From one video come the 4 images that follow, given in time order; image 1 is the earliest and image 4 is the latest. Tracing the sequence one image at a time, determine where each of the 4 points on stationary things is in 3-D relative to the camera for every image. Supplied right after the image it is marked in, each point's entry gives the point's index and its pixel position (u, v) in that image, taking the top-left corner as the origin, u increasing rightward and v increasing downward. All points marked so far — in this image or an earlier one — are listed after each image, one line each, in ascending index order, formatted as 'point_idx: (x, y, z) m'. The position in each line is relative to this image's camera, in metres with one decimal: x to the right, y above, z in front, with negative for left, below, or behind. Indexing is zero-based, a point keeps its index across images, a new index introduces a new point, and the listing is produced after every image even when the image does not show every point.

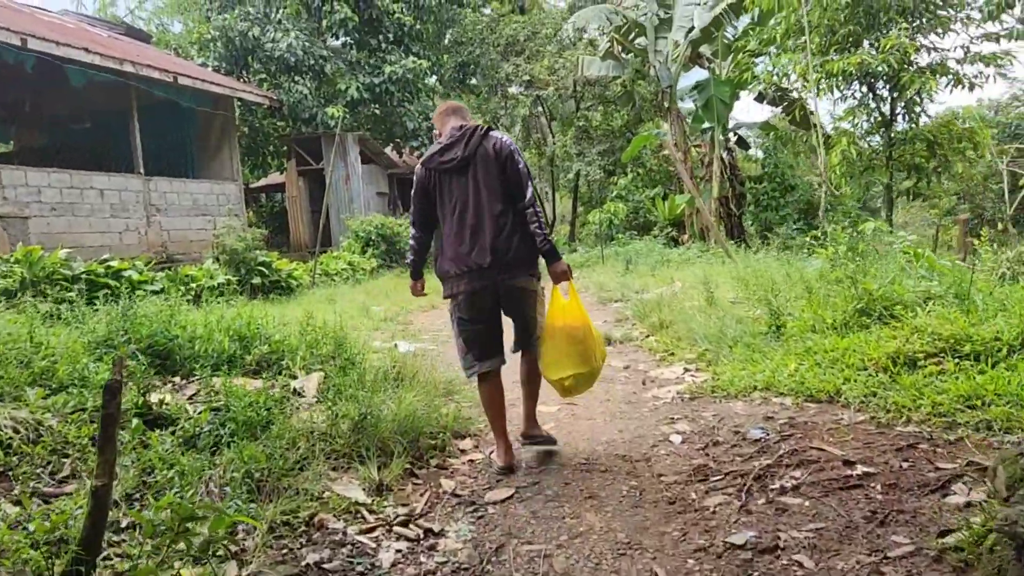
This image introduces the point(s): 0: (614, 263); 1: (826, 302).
0: (+1.4, +0.3, +11.9) m
1: (+1.6, -0.1, +4.4) m
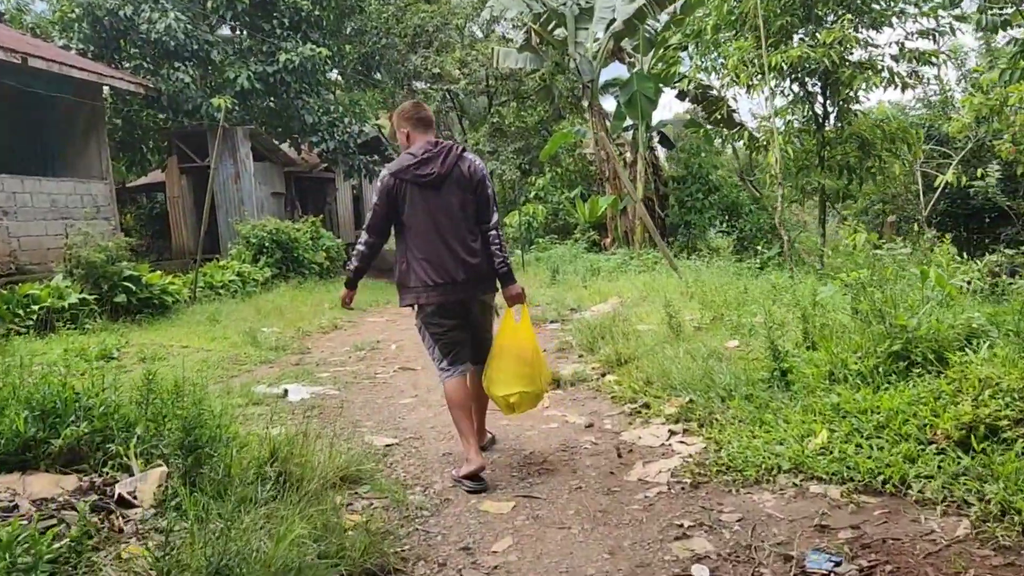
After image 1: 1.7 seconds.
0: (+0.3, +0.2, +10.9) m
1: (+1.3, -0.2, +3.4) m
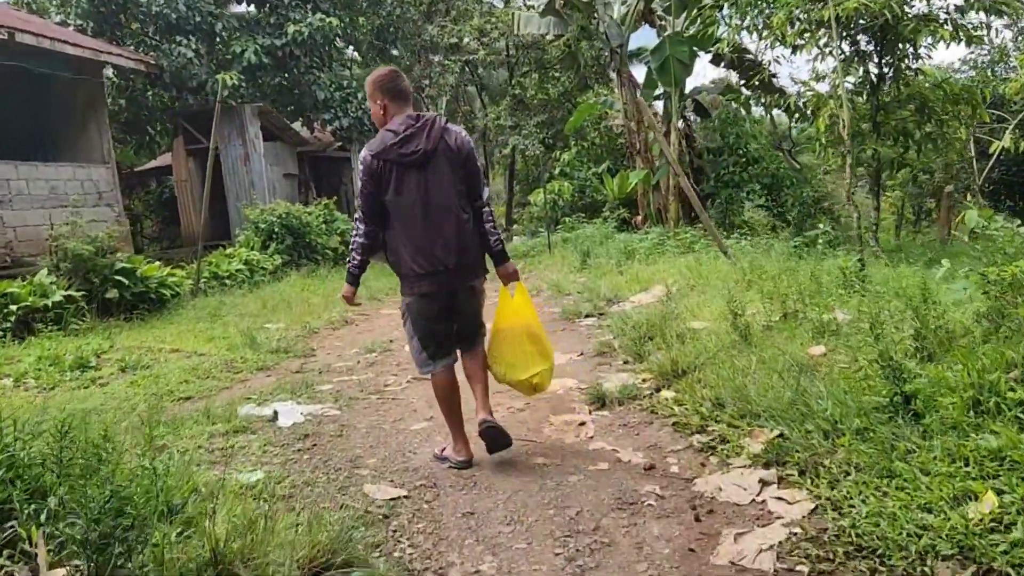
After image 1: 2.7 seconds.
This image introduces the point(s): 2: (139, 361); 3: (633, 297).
0: (+0.6, +0.4, +10.2) m
1: (+1.5, -0.2, +2.7) m
2: (-2.2, -0.4, +5.0) m
3: (+0.9, -0.1, +6.2) m
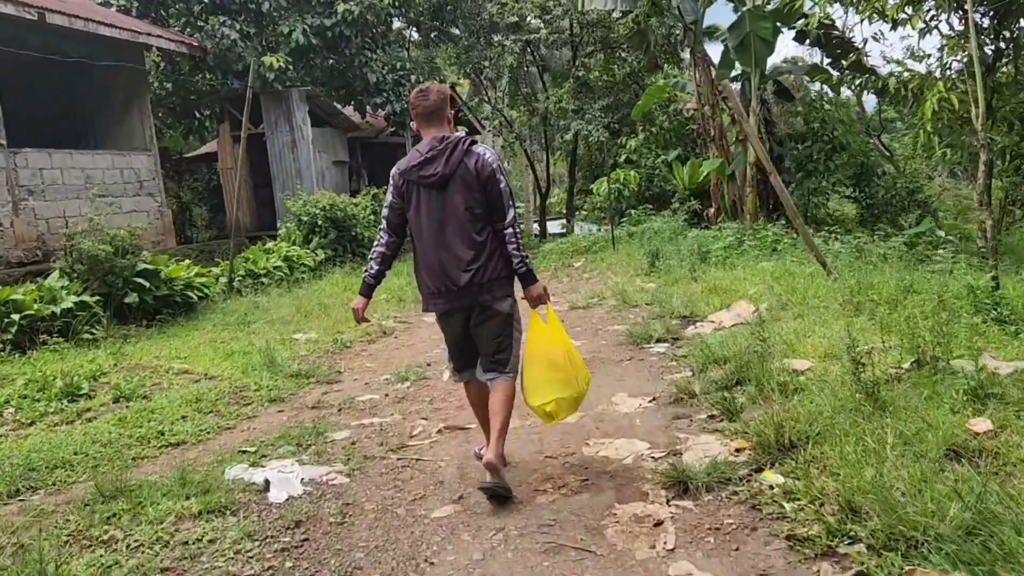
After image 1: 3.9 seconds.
0: (+1.3, +0.4, +9.3) m
1: (+1.6, -0.4, +1.7) m
2: (-2.0, -0.5, +4.4) m
3: (+1.3, -0.2, +5.3) m
